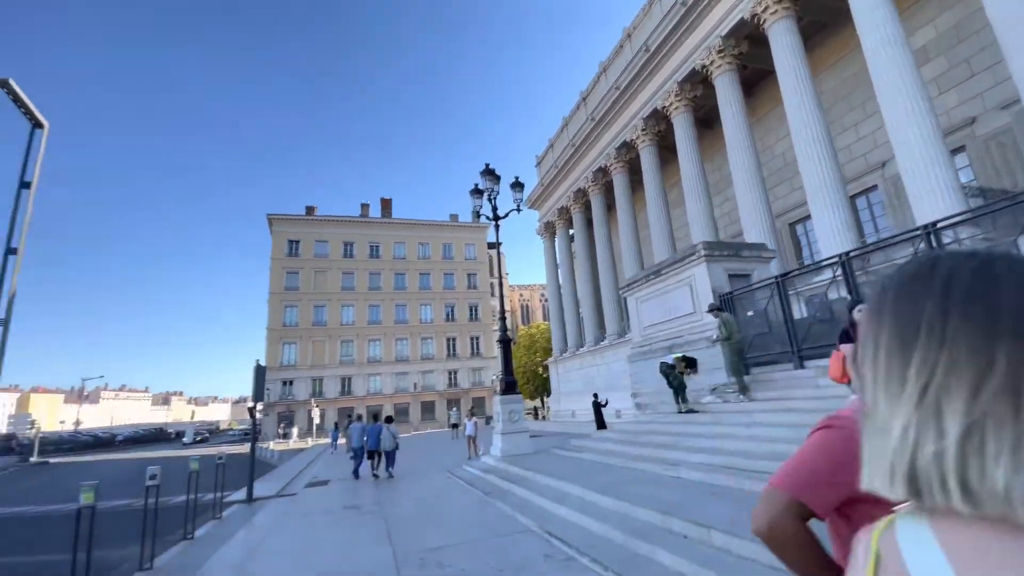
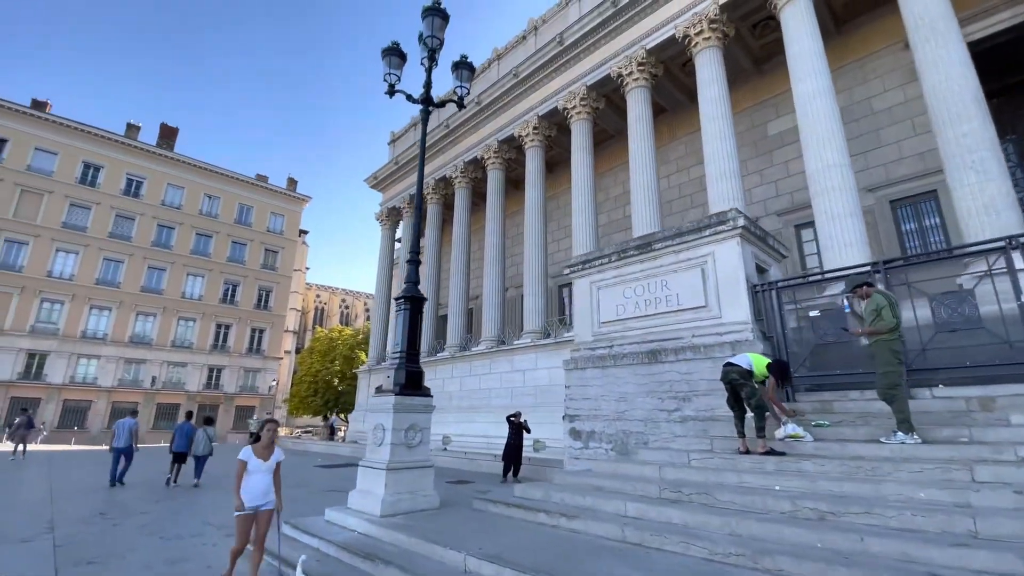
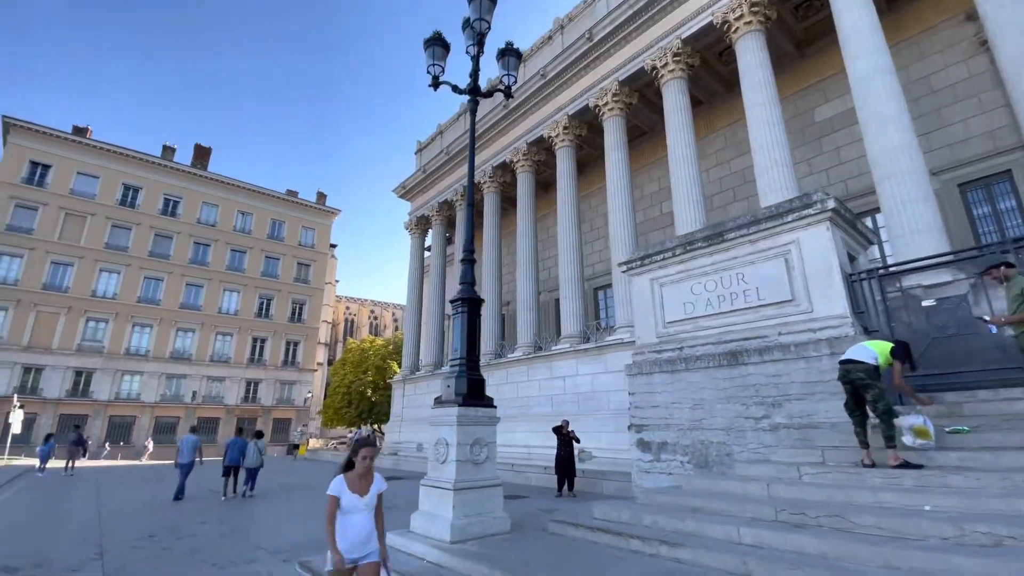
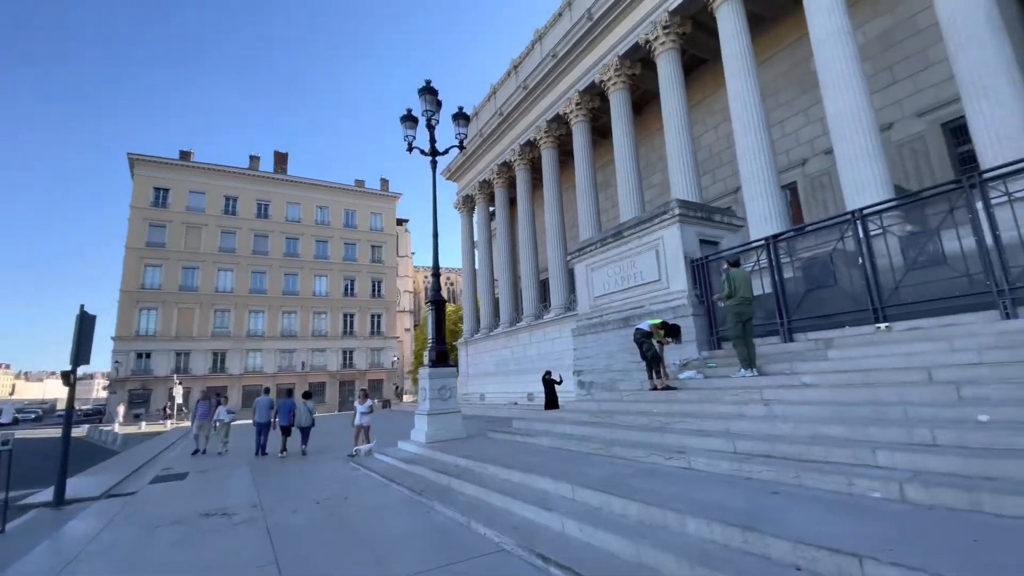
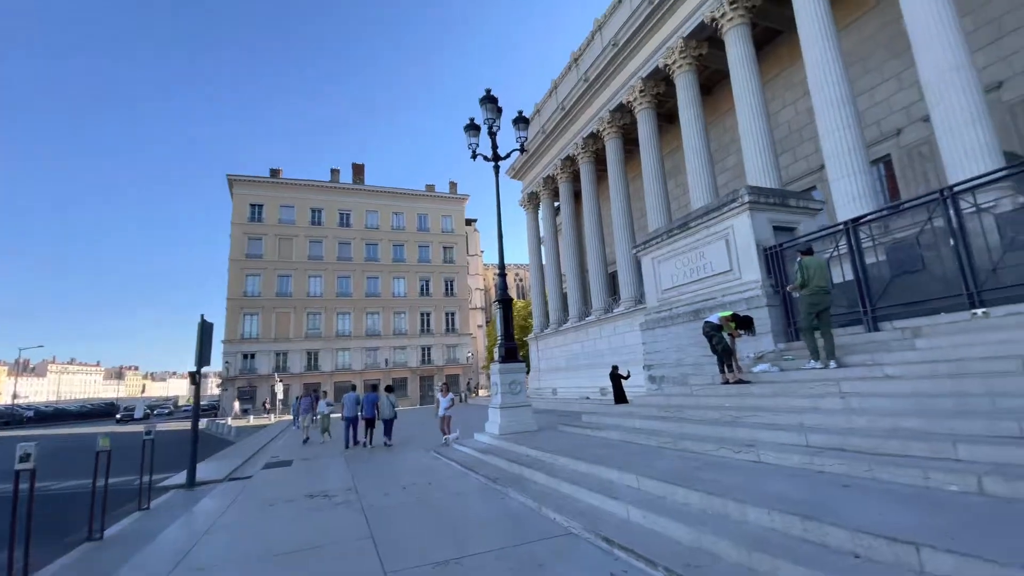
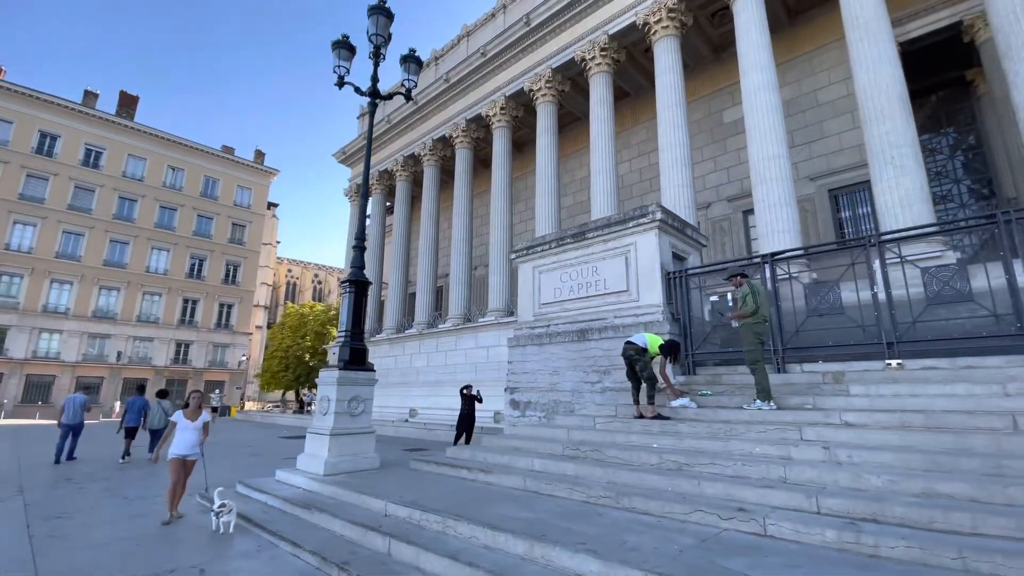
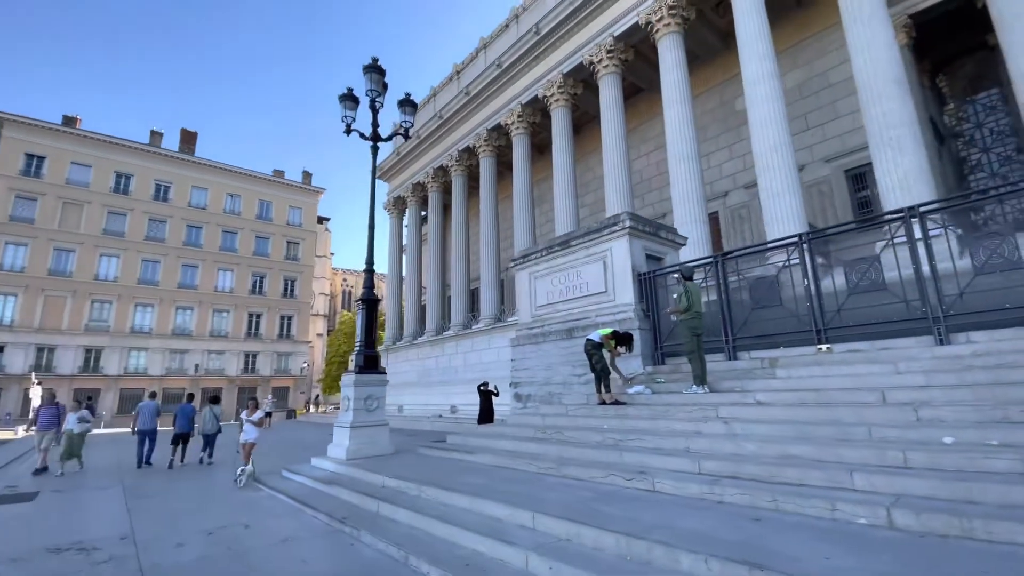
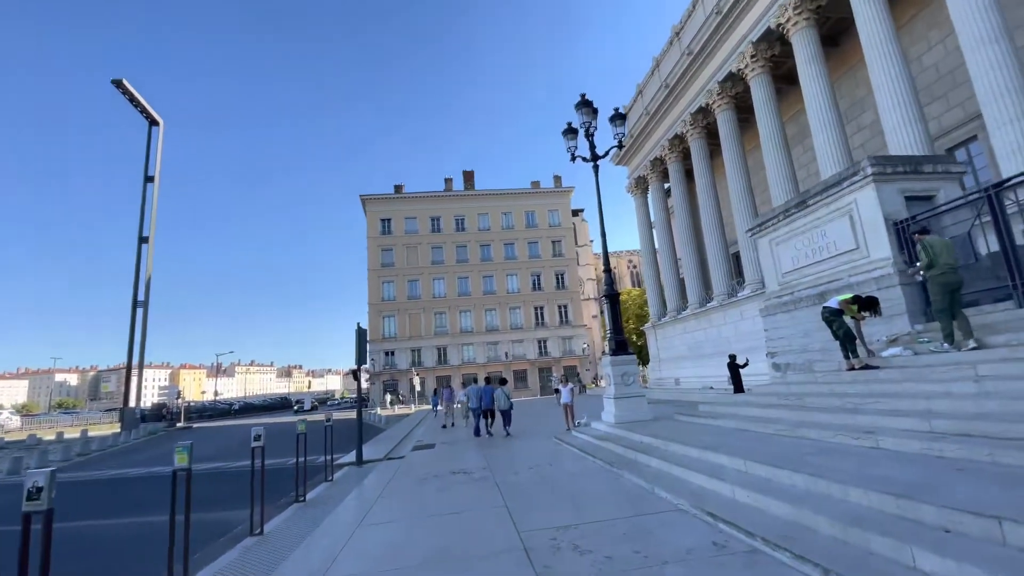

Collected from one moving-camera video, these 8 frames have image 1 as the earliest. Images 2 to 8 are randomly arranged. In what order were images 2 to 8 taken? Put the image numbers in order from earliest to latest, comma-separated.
8, 5, 4, 7, 6, 2, 3
